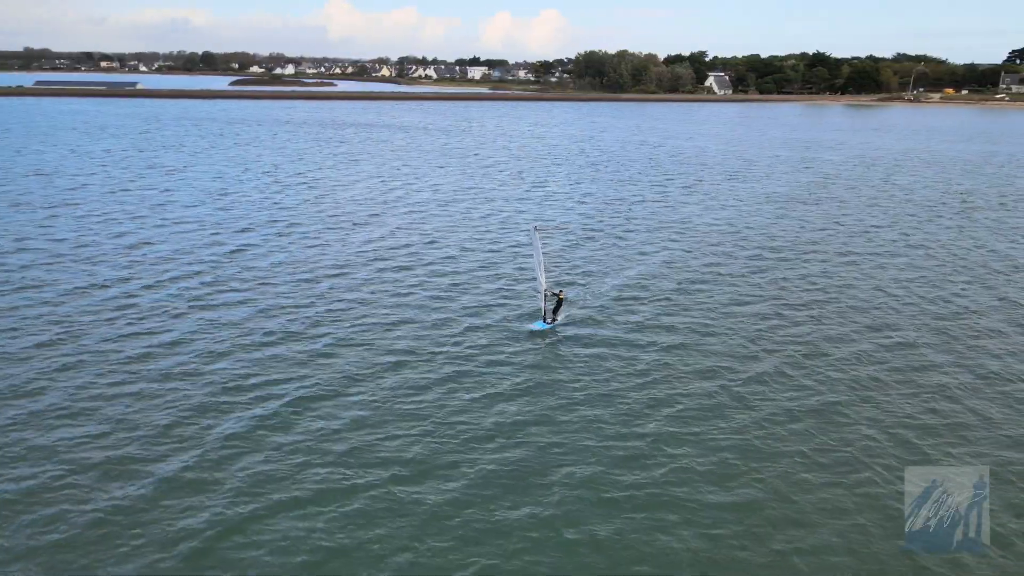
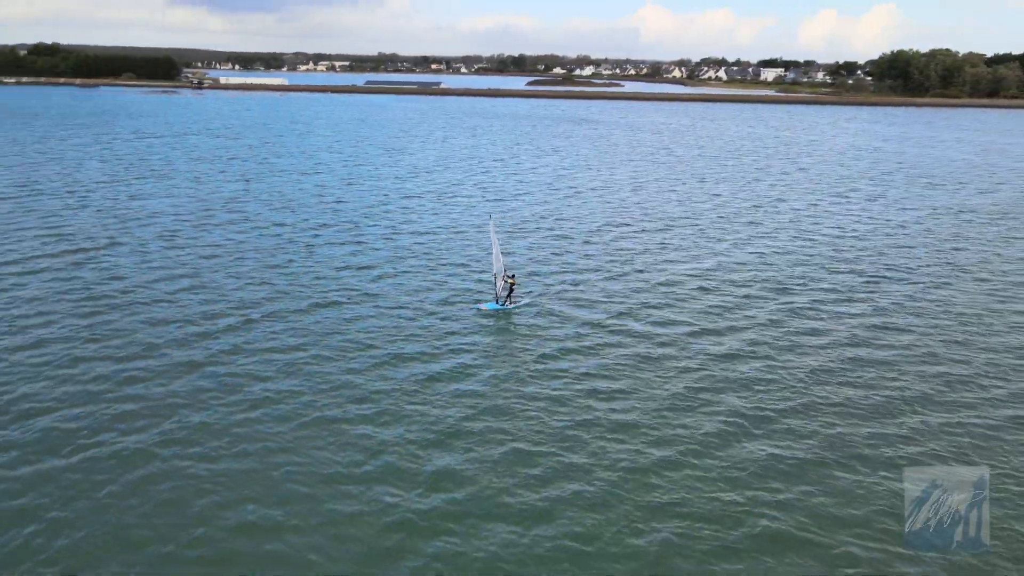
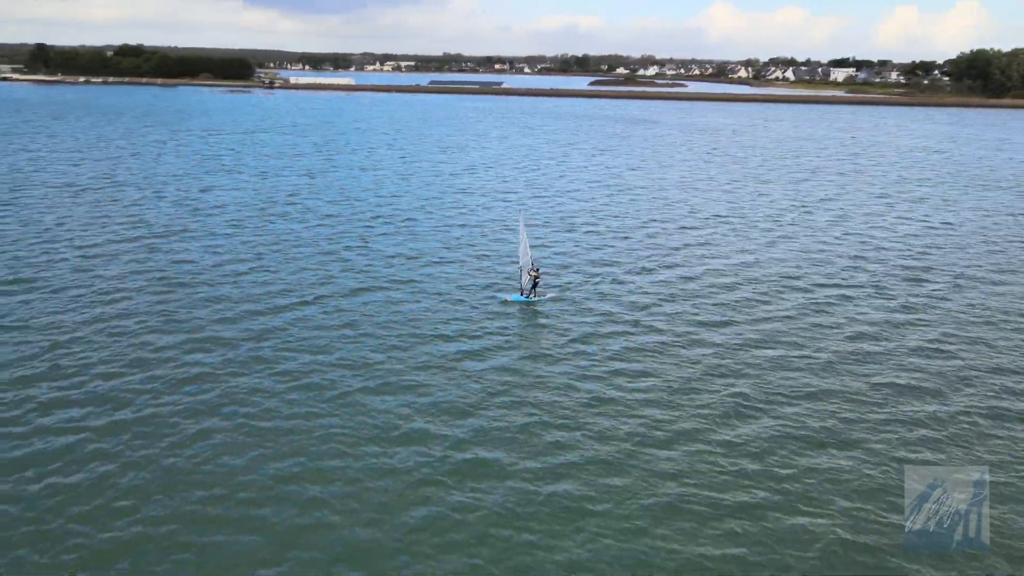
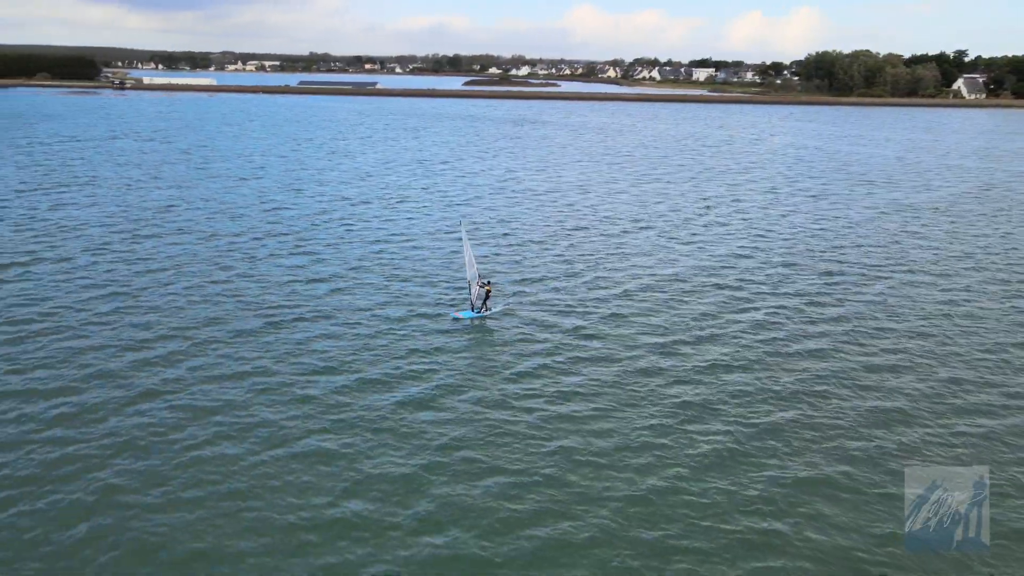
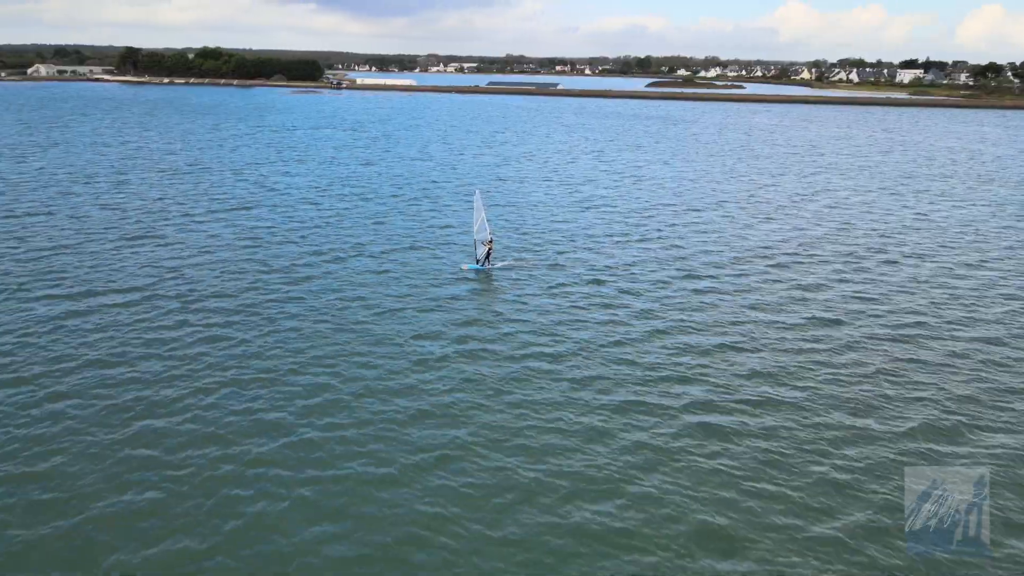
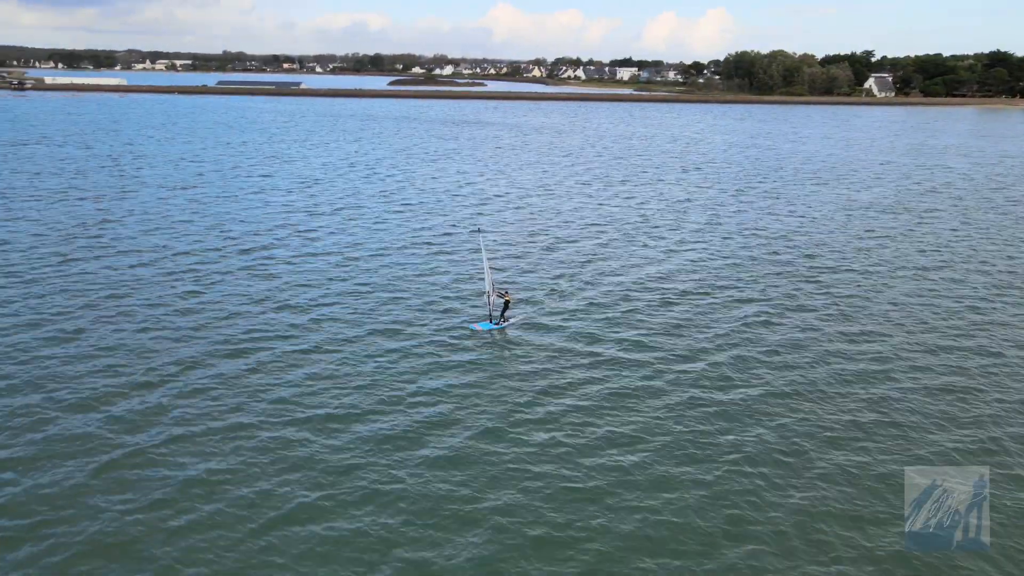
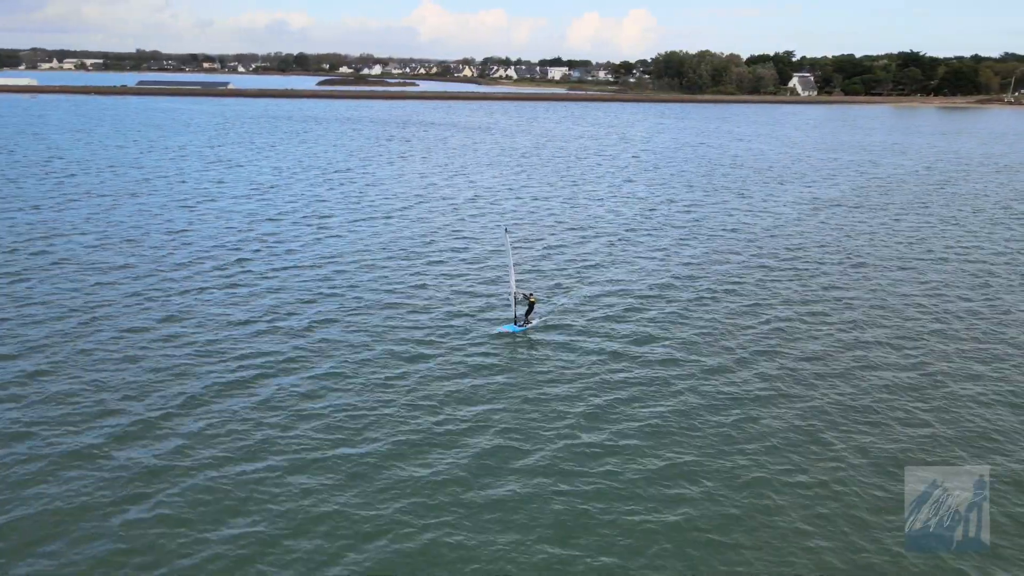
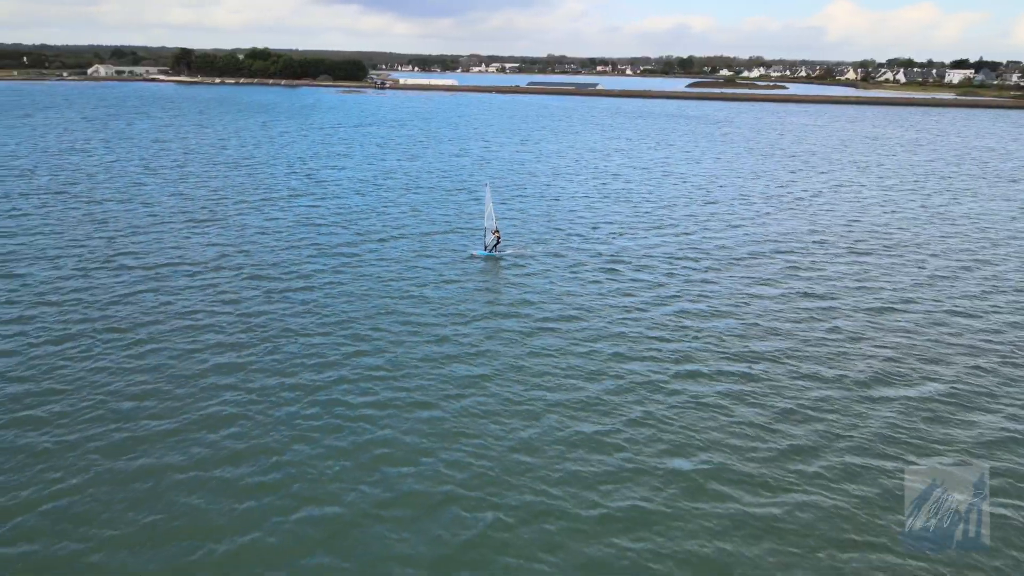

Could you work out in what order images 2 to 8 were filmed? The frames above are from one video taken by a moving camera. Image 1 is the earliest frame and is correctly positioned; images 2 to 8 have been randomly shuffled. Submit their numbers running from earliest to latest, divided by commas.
7, 6, 4, 2, 3, 5, 8
